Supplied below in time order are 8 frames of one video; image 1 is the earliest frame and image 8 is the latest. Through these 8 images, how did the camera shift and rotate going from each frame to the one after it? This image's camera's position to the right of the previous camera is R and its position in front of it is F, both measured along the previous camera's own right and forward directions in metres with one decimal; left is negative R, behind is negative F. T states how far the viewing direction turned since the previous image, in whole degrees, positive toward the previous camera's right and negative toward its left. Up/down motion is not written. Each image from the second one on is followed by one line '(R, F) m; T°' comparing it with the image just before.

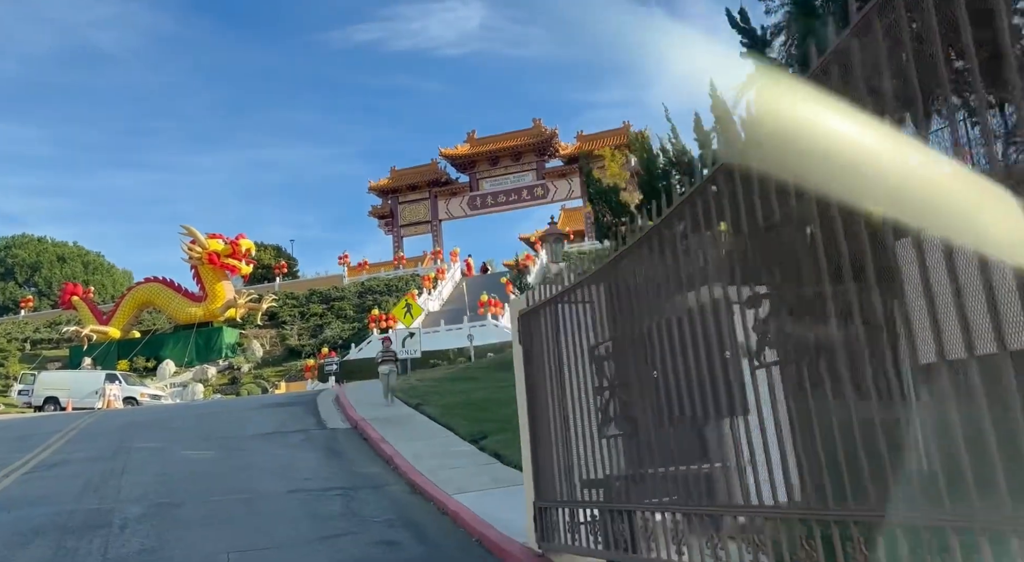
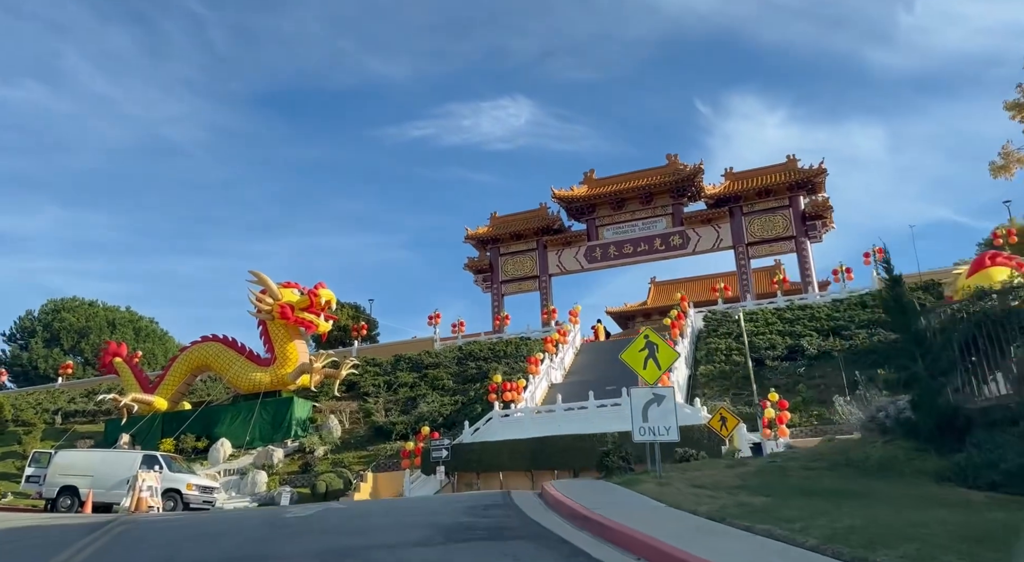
(-3.6, +7.0) m; -4°
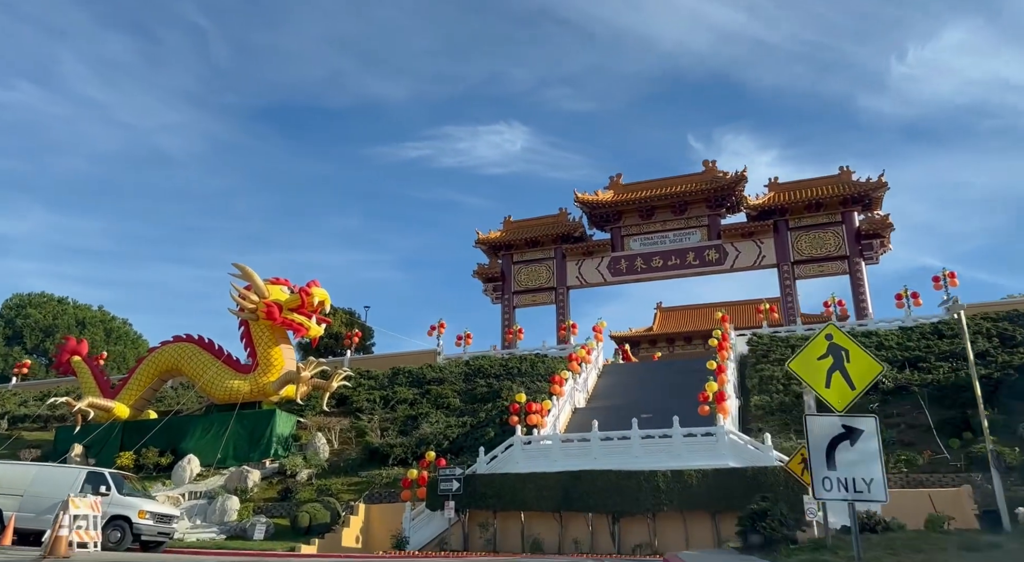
(-1.1, +3.4) m; +1°
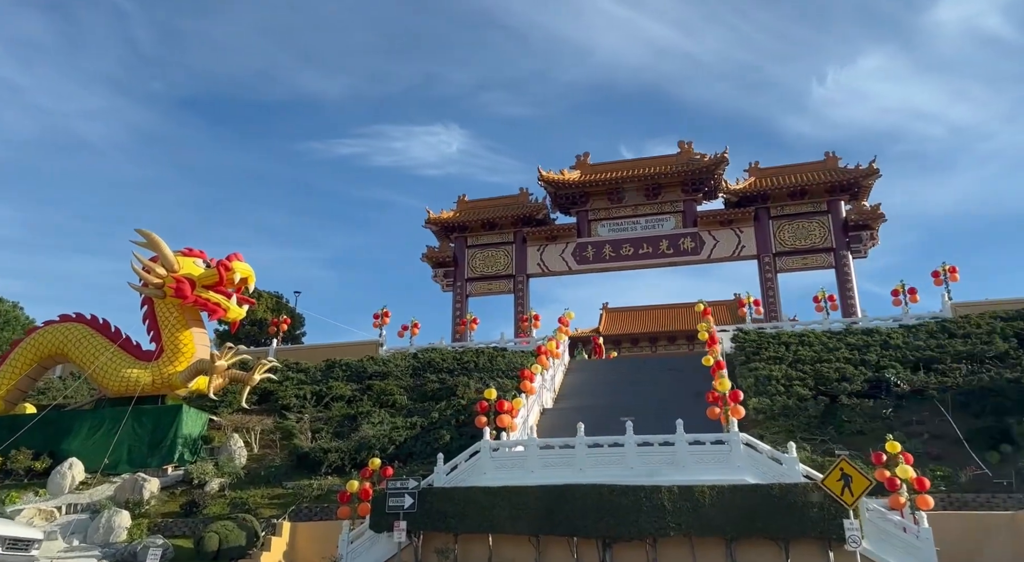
(-0.8, +3.3) m; +5°
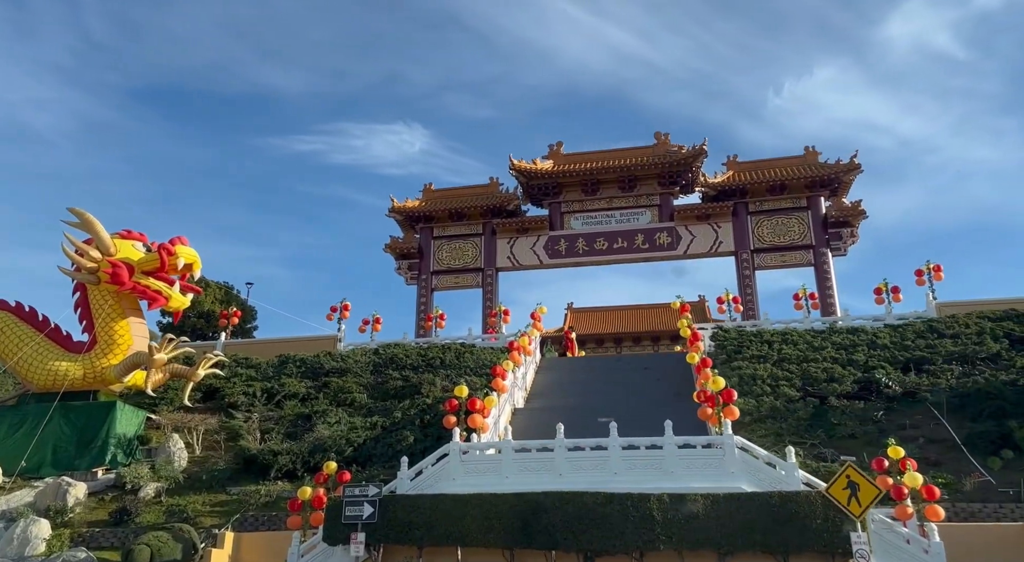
(-0.3, +1.4) m; +3°
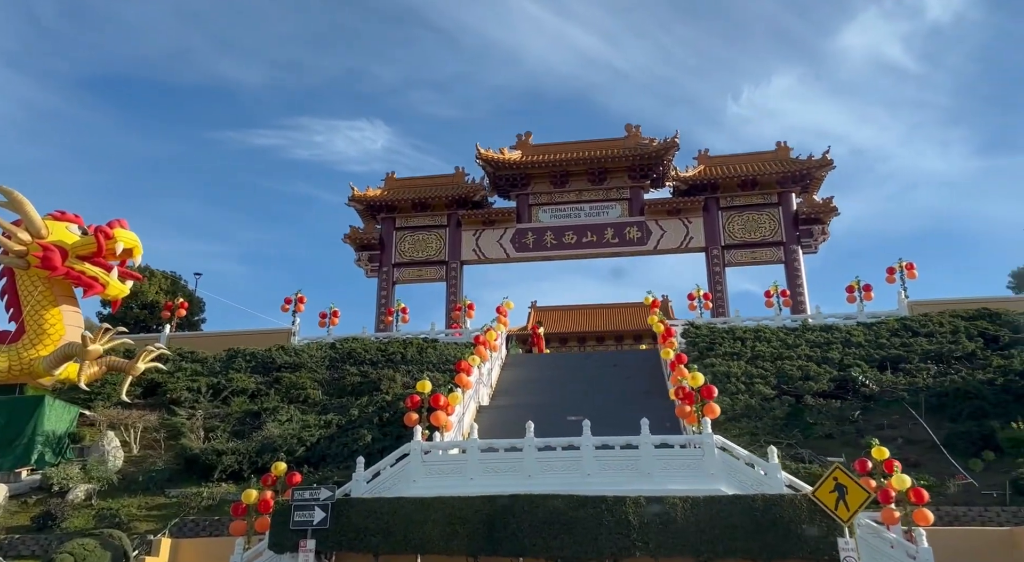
(-0.1, +0.9) m; +3°
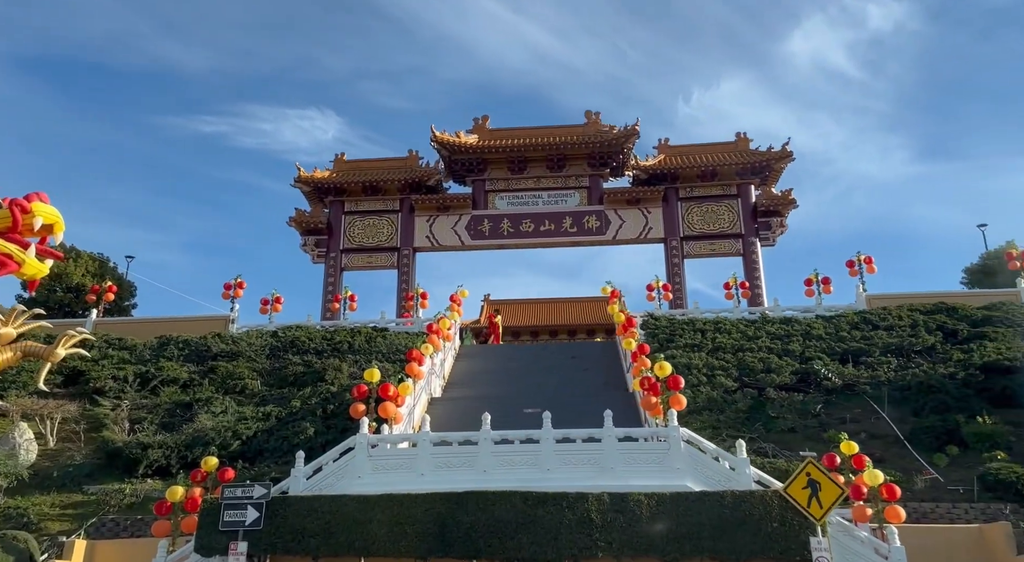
(-0.1, +0.8) m; +4°
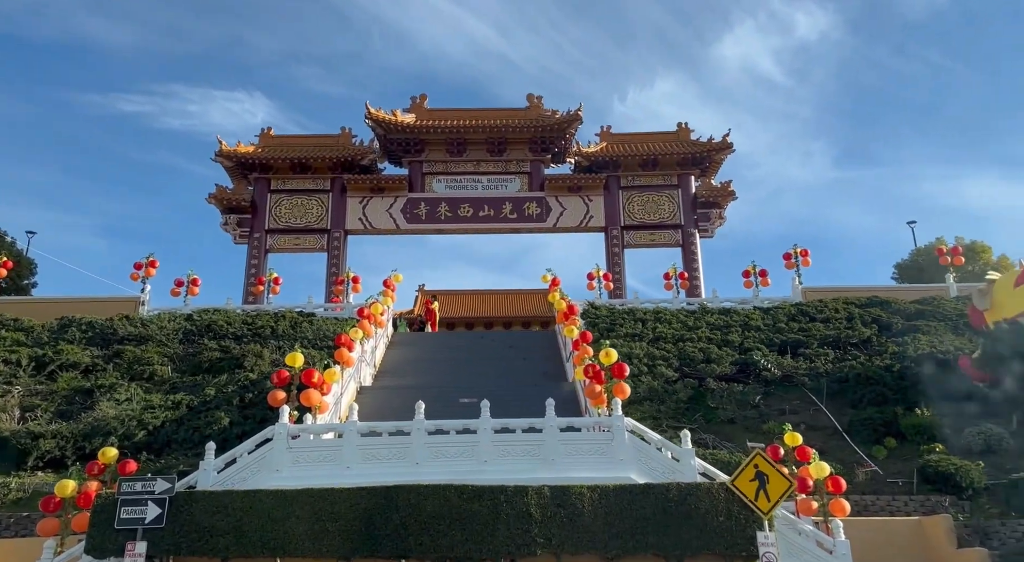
(-0.1, +0.7) m; +5°
